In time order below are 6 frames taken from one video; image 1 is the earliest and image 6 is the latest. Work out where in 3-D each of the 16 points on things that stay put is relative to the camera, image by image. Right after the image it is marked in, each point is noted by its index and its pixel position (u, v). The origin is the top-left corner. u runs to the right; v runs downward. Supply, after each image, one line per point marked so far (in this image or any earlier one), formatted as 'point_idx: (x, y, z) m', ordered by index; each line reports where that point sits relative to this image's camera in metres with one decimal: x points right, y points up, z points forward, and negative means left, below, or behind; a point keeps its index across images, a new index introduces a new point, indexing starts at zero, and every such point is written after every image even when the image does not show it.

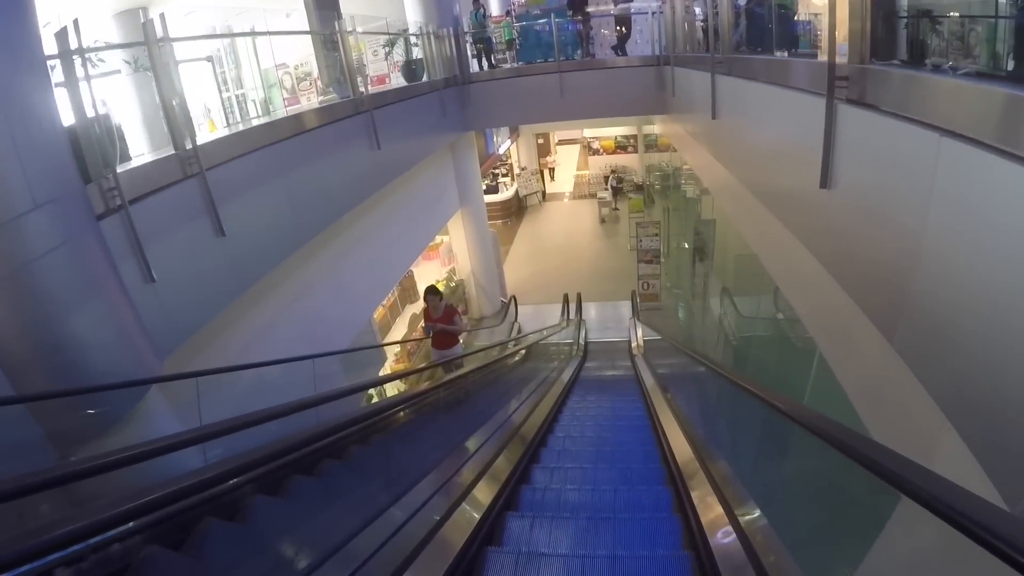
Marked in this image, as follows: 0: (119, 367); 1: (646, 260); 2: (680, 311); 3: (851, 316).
0: (-1.4, -0.3, +2.2) m
1: (+2.0, +0.5, +9.2) m
2: (+2.3, -0.3, +8.3) m
3: (+1.2, -0.1, +2.2) m
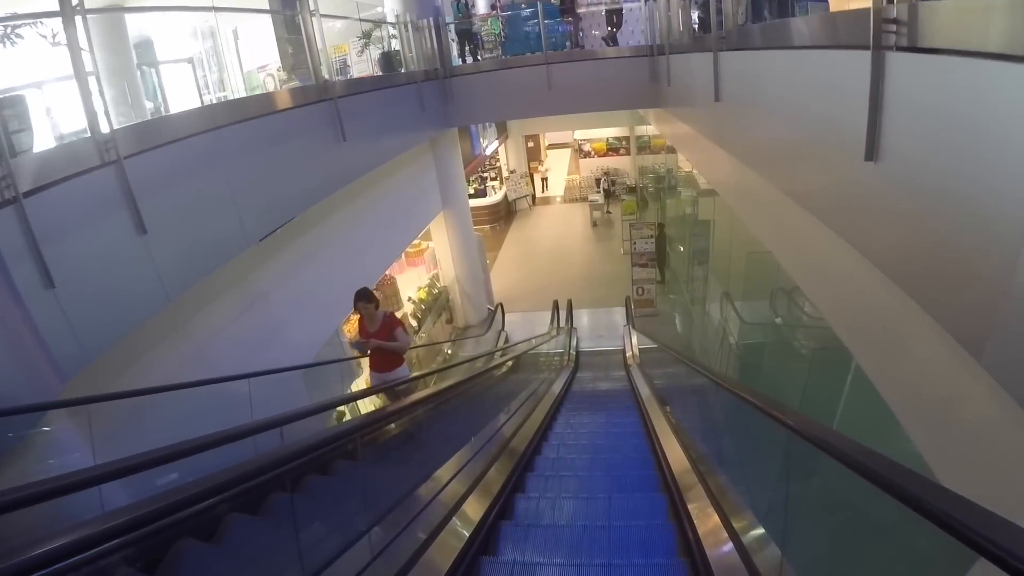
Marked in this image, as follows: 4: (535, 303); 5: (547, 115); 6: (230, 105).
0: (-1.5, -0.3, +1.8) m
1: (+1.8, +0.4, +8.8) m
2: (+2.1, -0.4, +7.9) m
3: (+1.1, -0.1, +1.8) m
4: (+0.3, -0.2, +10.0) m
5: (+0.4, +2.1, +7.1) m
6: (-1.5, +1.0, +3.3) m
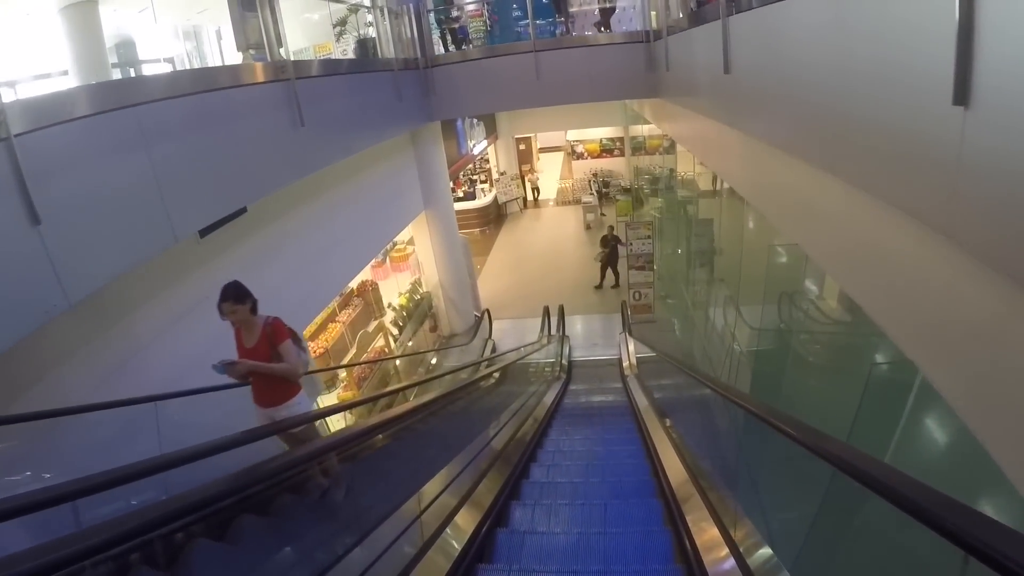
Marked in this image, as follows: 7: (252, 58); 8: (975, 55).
0: (-1.5, -0.3, +1.4) m
1: (+1.7, +0.3, +8.4) m
2: (+2.0, -0.4, +7.5) m
3: (+1.1, -0.1, +1.4) m
4: (+0.2, -0.3, +9.5) m
5: (+0.2, +2.0, +6.7) m
6: (-1.6, +1.0, +2.9) m
7: (-1.5, +1.3, +3.7) m
8: (+0.9, +0.4, +1.2) m
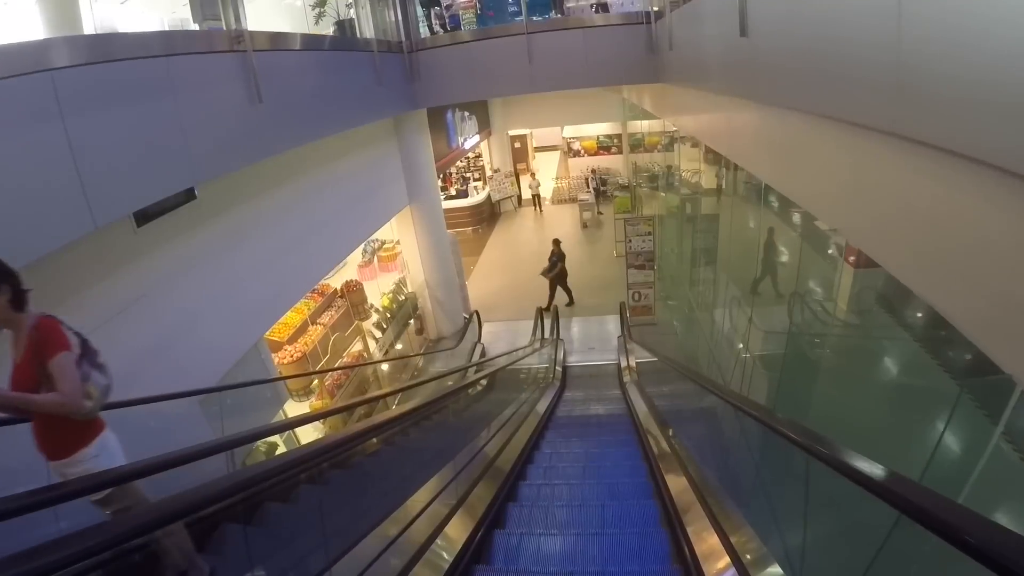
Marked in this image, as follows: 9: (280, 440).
0: (-1.6, -0.3, +1.0) m
1: (+1.6, +0.3, +8.1) m
2: (+1.9, -0.4, +7.2) m
3: (+1.0, -0.1, +1.0) m
4: (+0.1, -0.3, +9.2) m
5: (+0.2, +2.0, +6.4) m
6: (-1.7, +1.0, +2.5) m
7: (-1.6, +1.4, +3.3) m
8: (+0.8, +0.5, +0.9) m
9: (-1.3, -0.8, +3.4) m
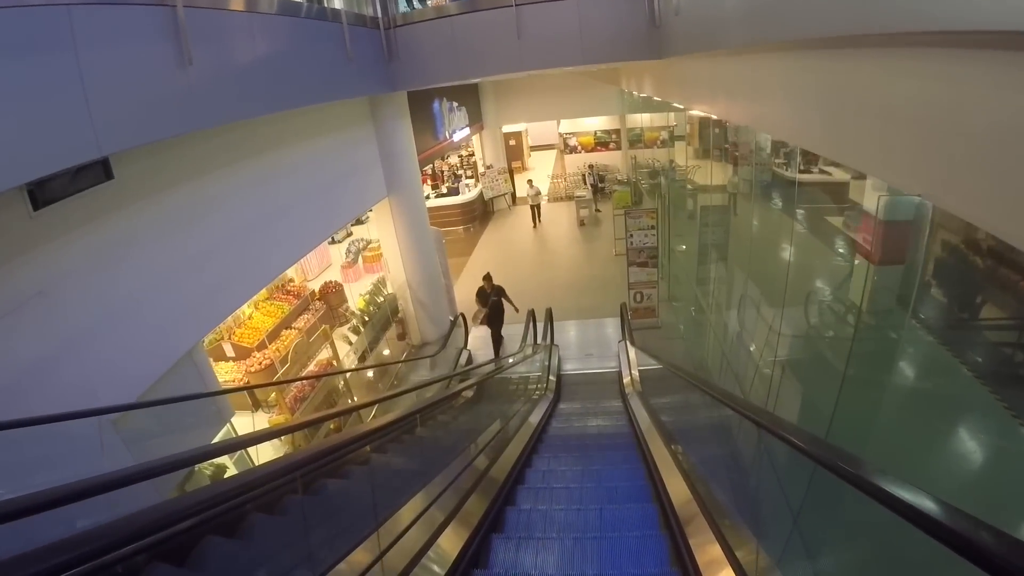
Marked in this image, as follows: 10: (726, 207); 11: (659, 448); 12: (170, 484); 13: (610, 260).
0: (-1.7, -0.3, +0.6) m
1: (+1.5, +0.3, +7.6) m
2: (+1.8, -0.4, +6.8) m
3: (+0.9, 0.0, +0.6) m
4: (0.0, -0.3, +8.7) m
5: (+0.1, +2.0, +5.9) m
6: (-1.7, +1.0, +2.1) m
7: (-1.7, +1.4, +2.9) m
8: (+0.8, +0.5, +0.4) m
9: (-1.3, -0.8, +2.9) m
10: (+1.8, +0.7, +5.3) m
11: (+1.0, -1.0, +3.9) m
12: (-1.3, -0.8, +2.5) m
13: (+1.6, +0.5, +10.3) m
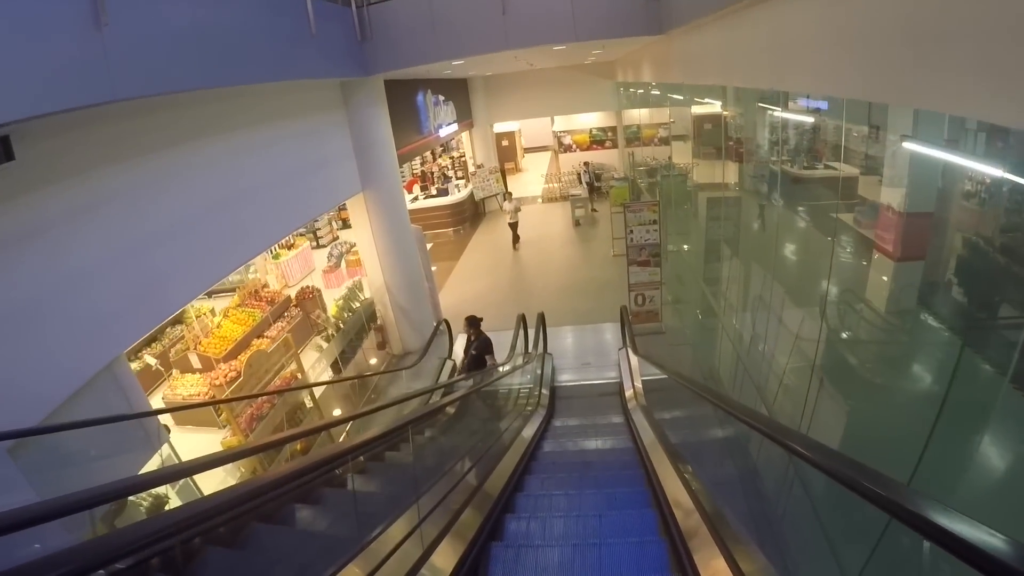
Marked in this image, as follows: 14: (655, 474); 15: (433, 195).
0: (-1.7, -0.3, +0.2) m
1: (+1.4, +0.2, +7.2) m
2: (+1.7, -0.4, +6.4) m
3: (+0.9, 0.0, +0.2) m
4: (-0.1, -0.4, +8.3) m
5: (0.0, +2.0, +5.6) m
6: (-1.8, +1.0, +1.7) m
7: (-1.7, +1.3, +2.5) m
8: (+0.7, +0.5, 0.0) m
9: (-1.4, -0.8, +2.5) m
10: (+1.7, +0.7, +4.9) m
11: (+0.9, -1.0, +3.5) m
12: (-1.4, -0.8, +2.1) m
13: (+1.5, +0.4, +10.0) m
14: (+0.8, -1.1, +3.4) m
15: (-1.5, +1.8, +12.3) m
